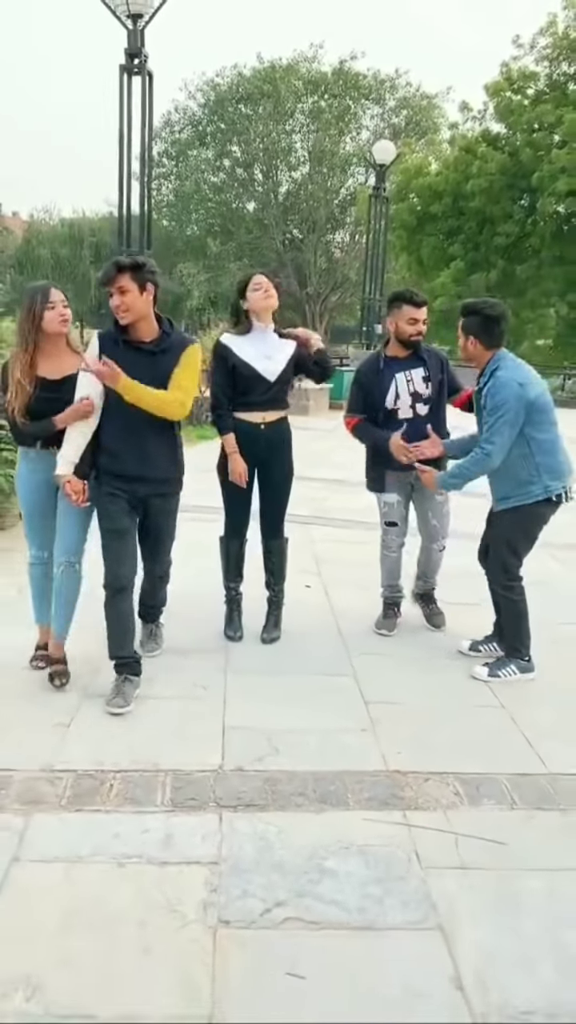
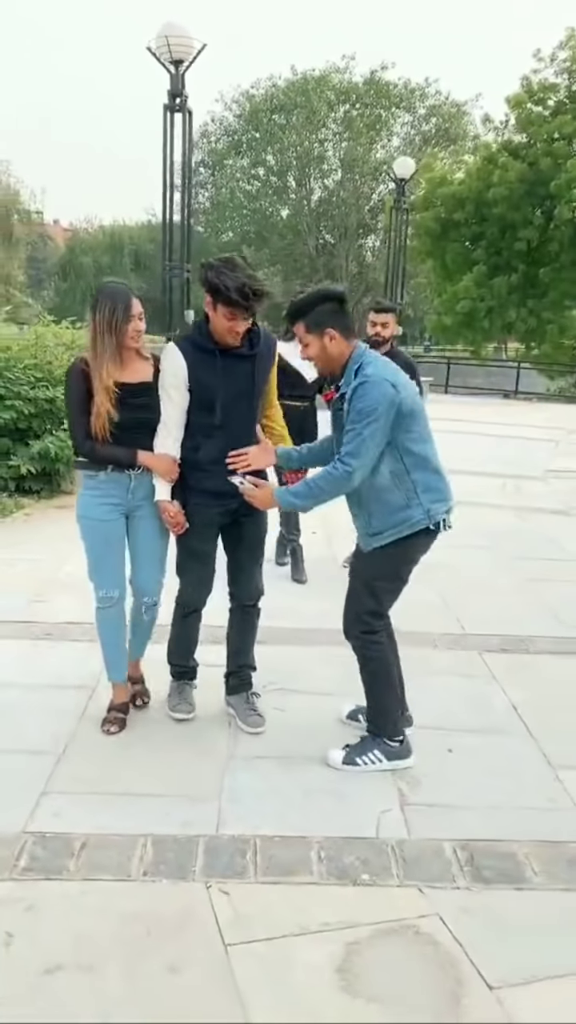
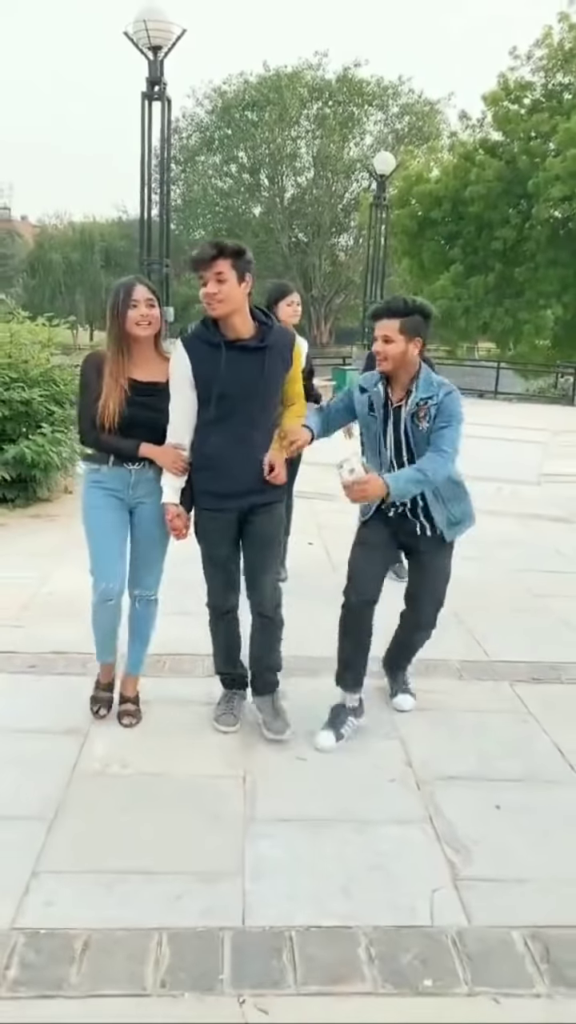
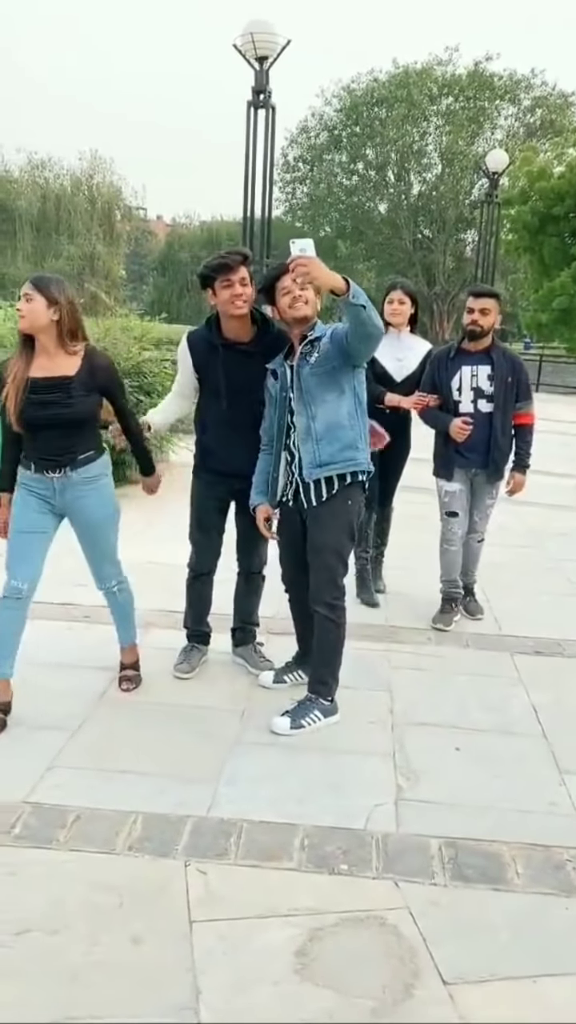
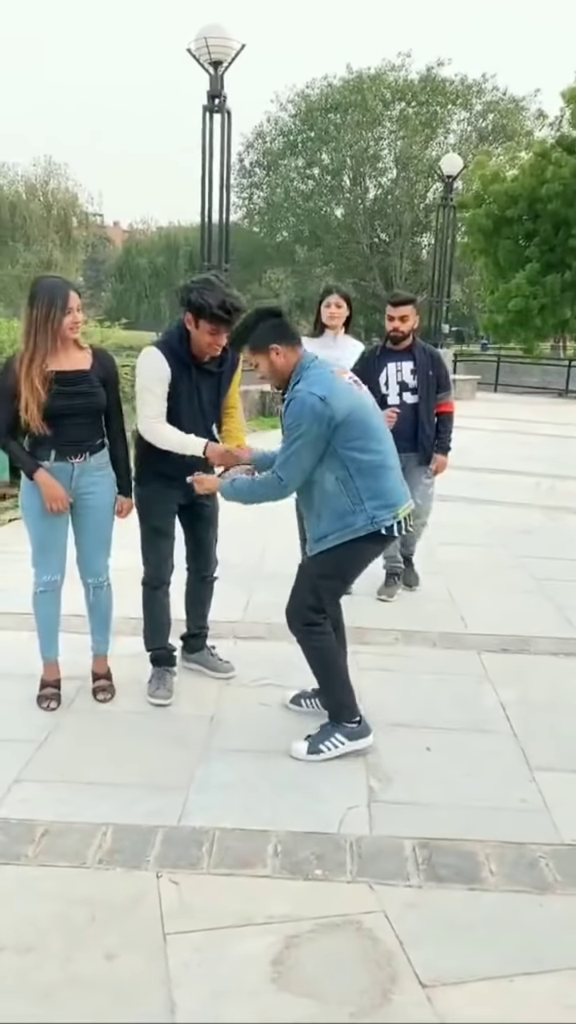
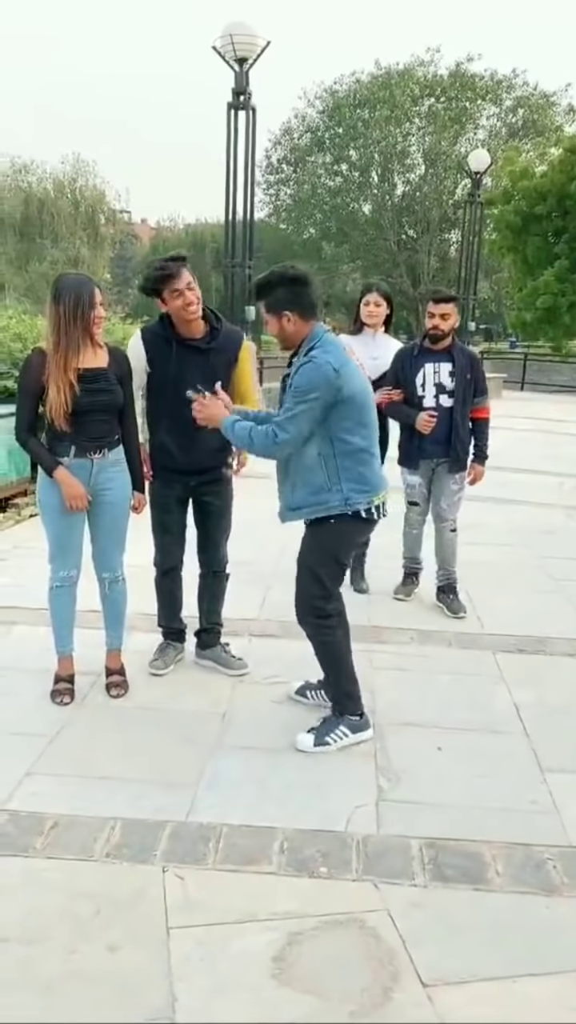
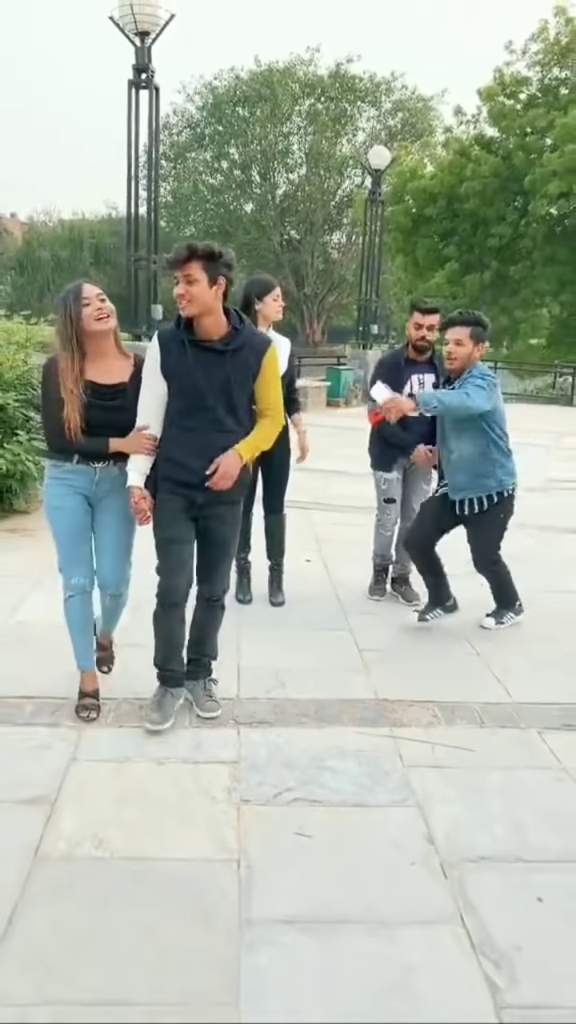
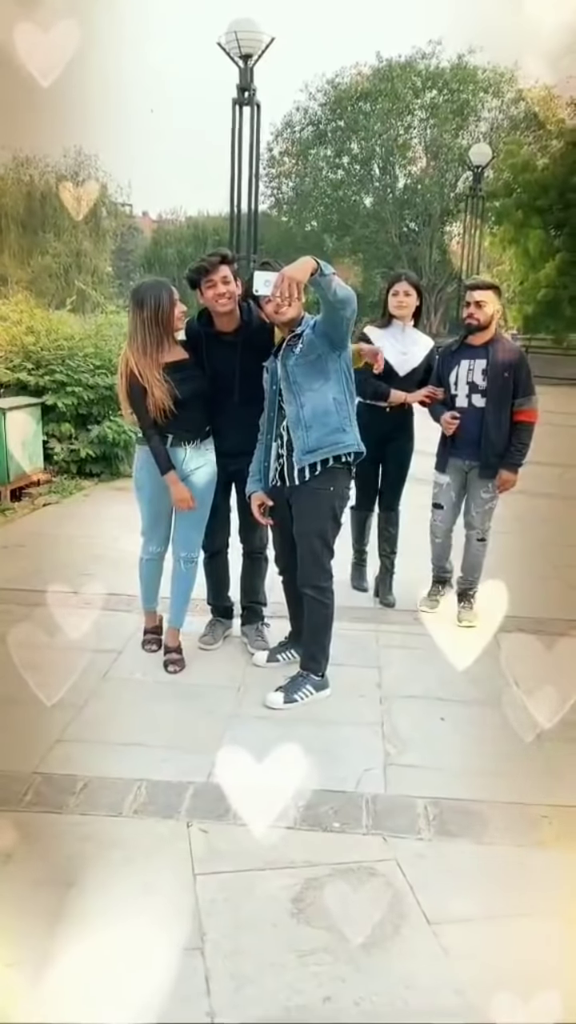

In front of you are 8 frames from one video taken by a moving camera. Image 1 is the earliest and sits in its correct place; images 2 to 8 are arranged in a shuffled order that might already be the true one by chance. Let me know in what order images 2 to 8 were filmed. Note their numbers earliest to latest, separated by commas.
7, 3, 2, 5, 6, 4, 8
